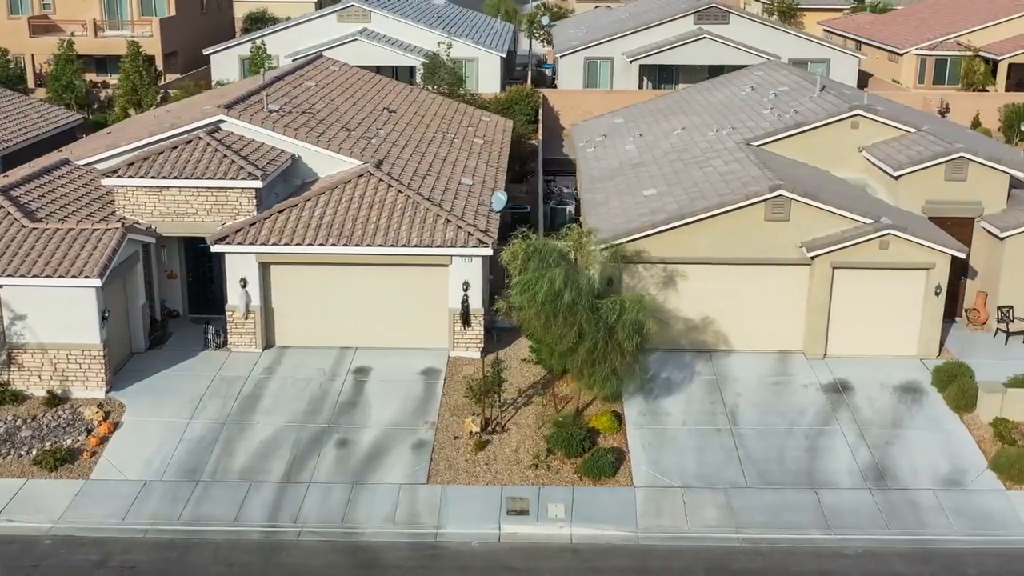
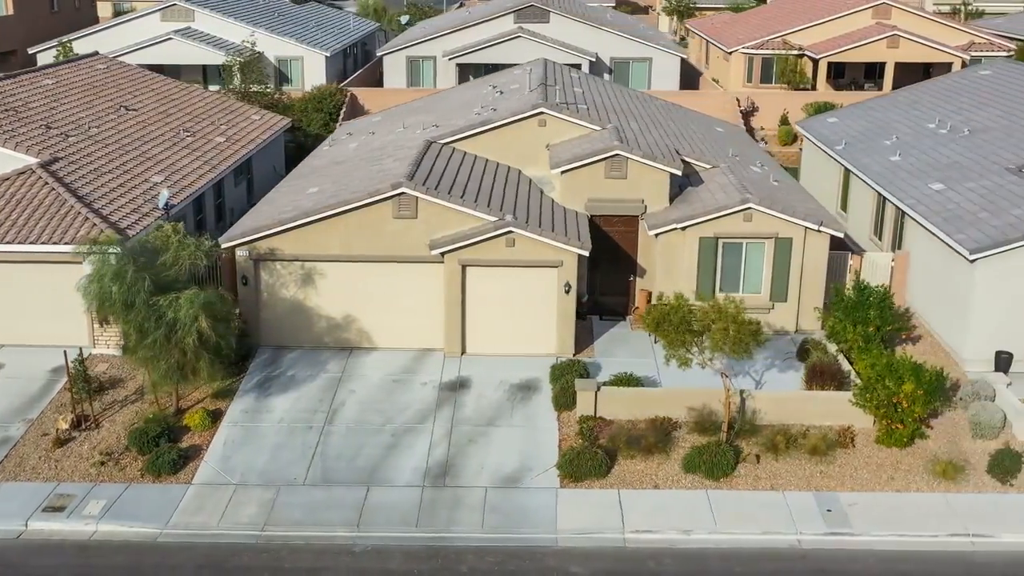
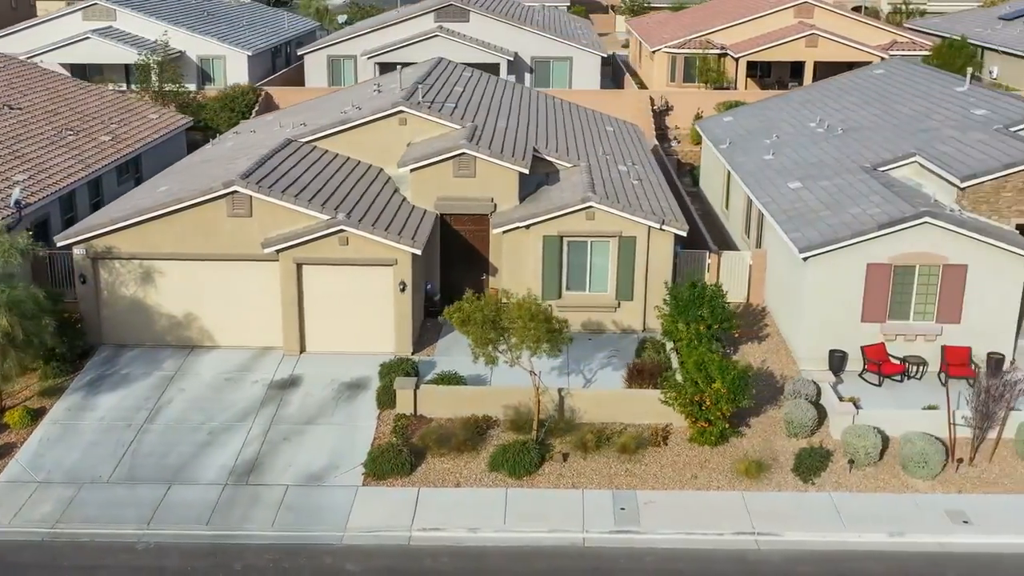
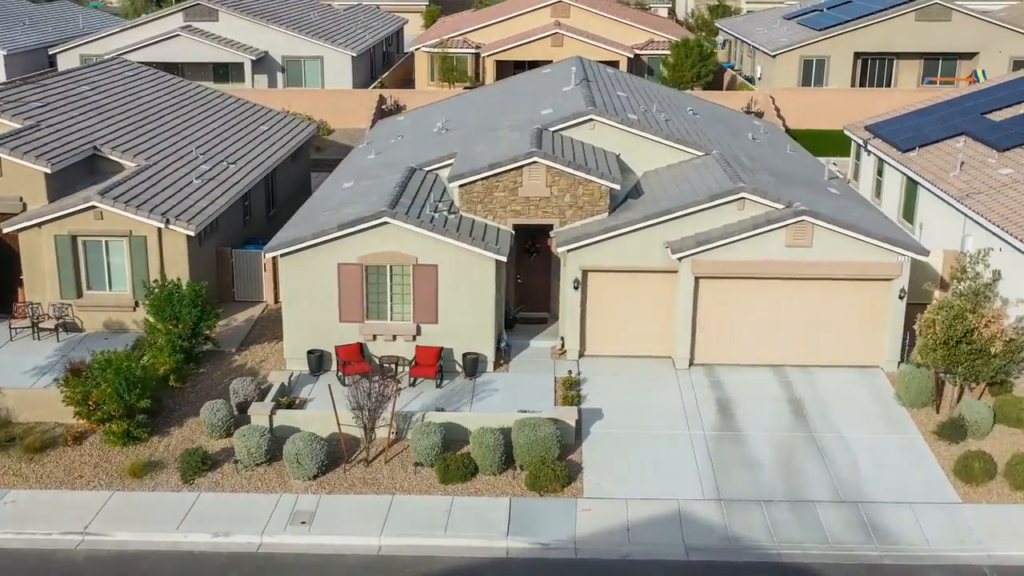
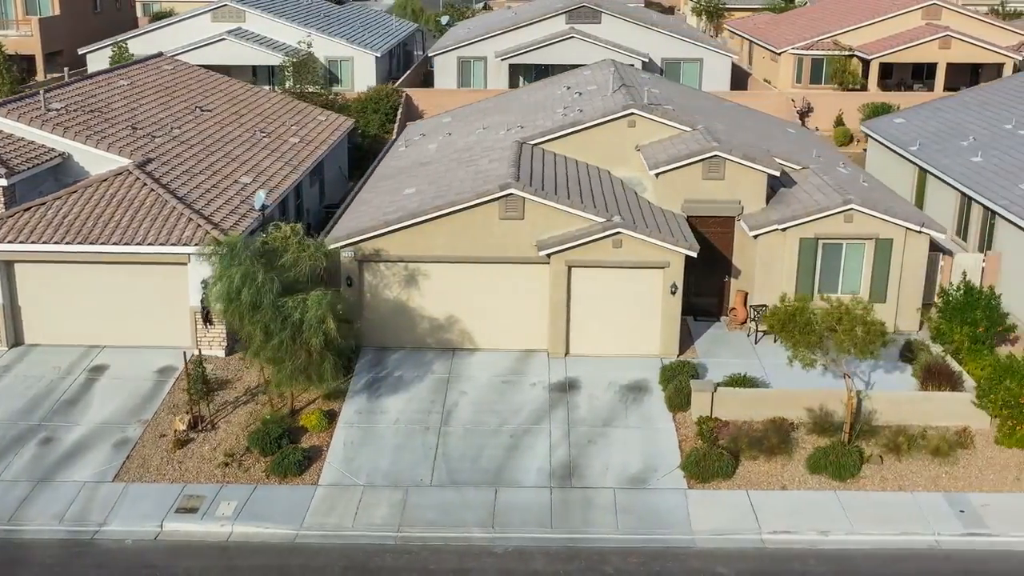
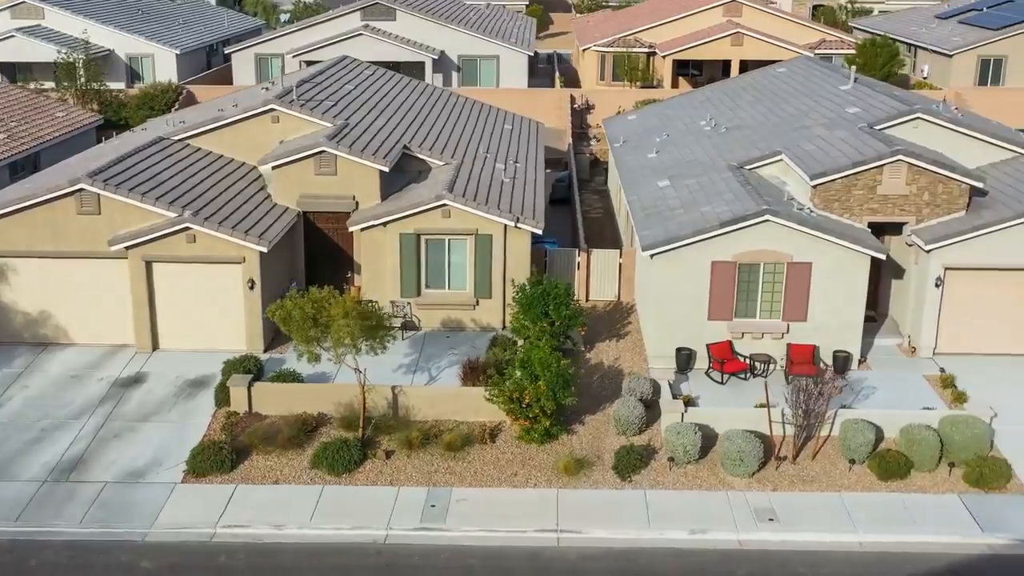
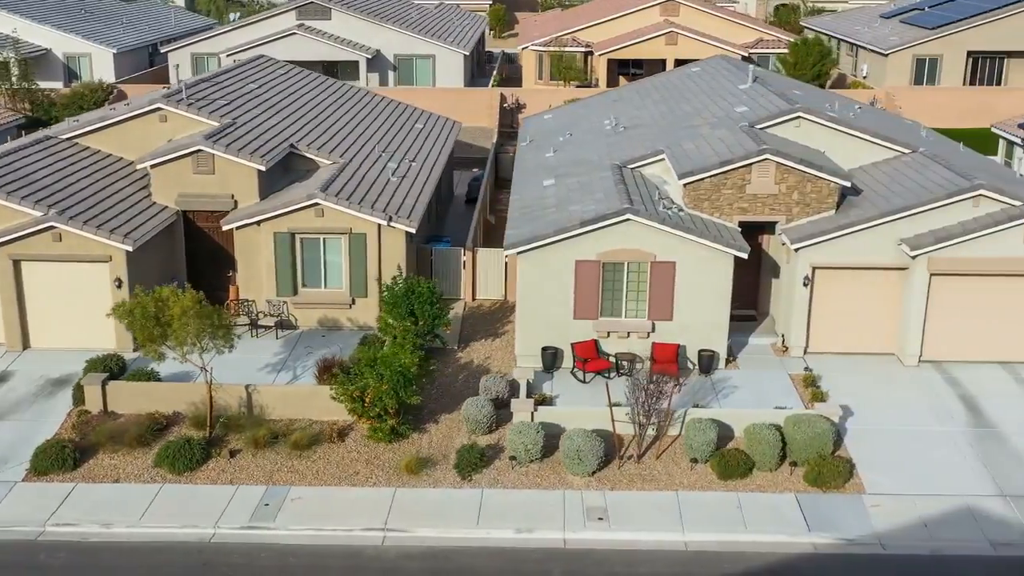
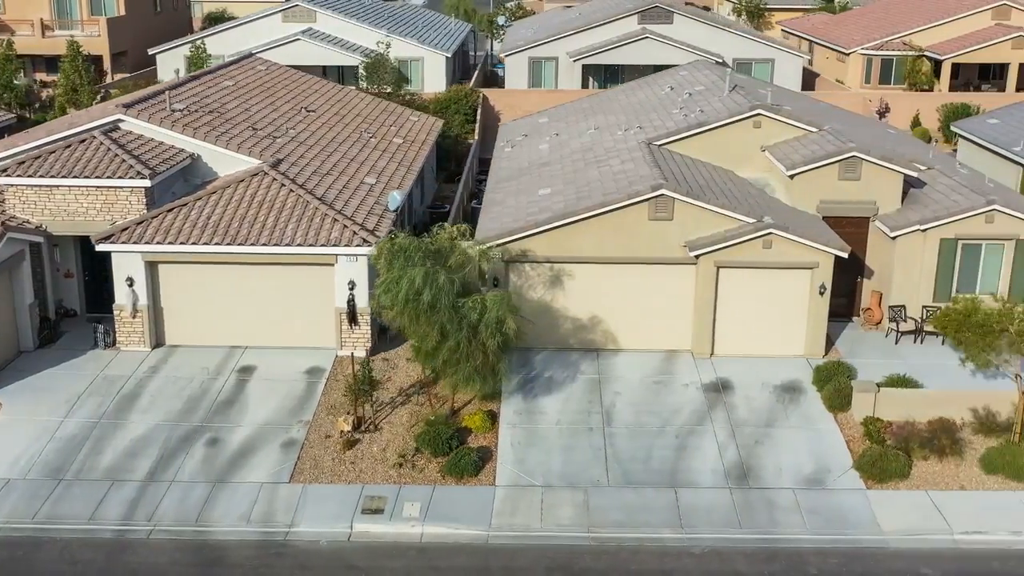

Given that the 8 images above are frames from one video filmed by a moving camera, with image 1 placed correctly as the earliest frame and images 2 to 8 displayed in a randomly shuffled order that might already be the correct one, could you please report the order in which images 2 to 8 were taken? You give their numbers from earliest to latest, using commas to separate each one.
8, 5, 2, 3, 6, 7, 4
